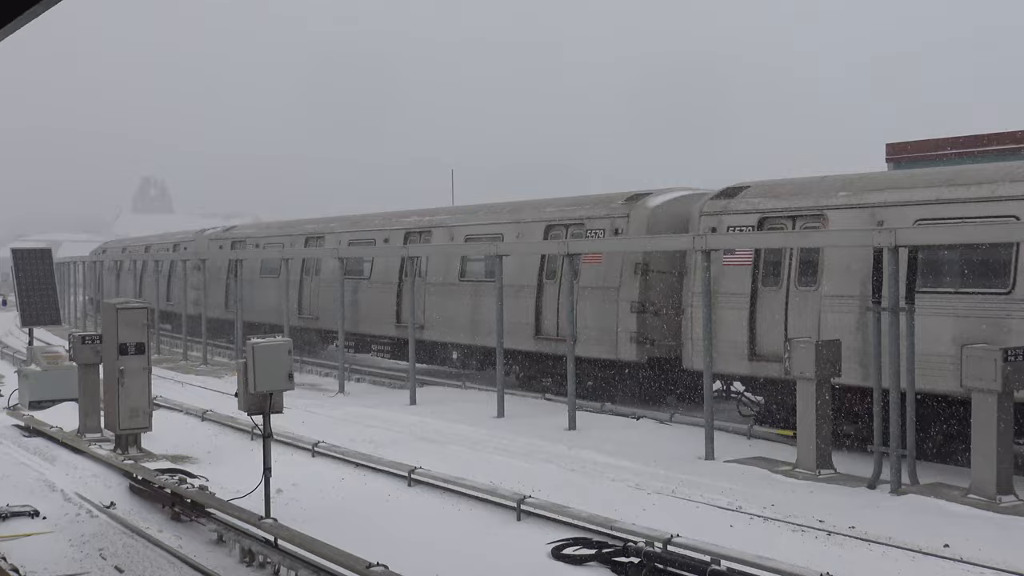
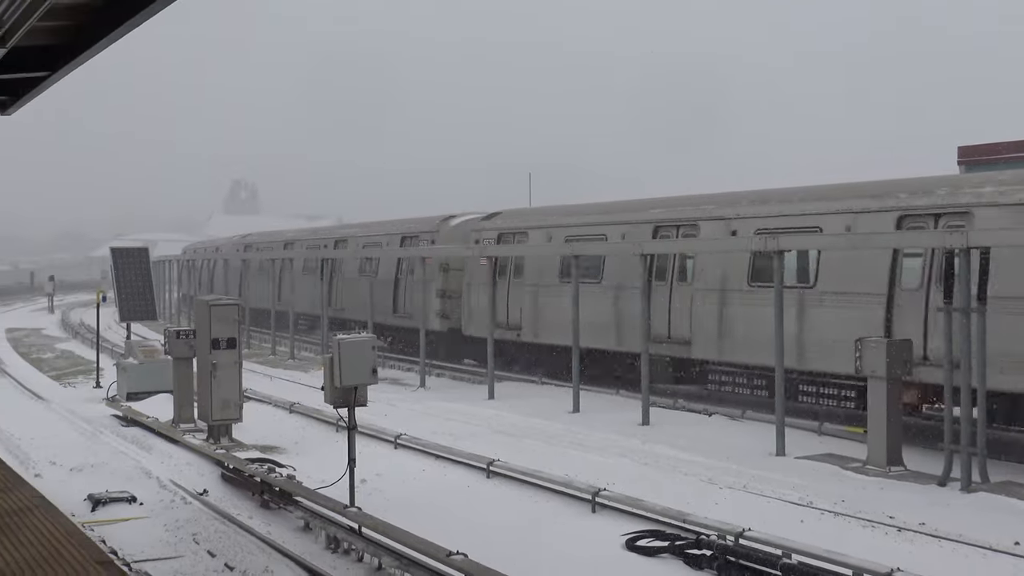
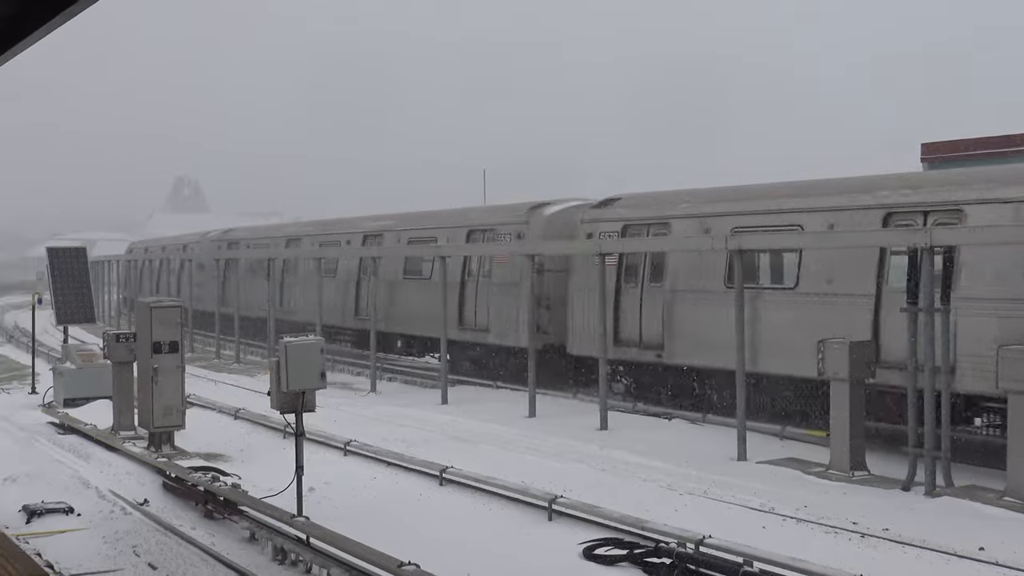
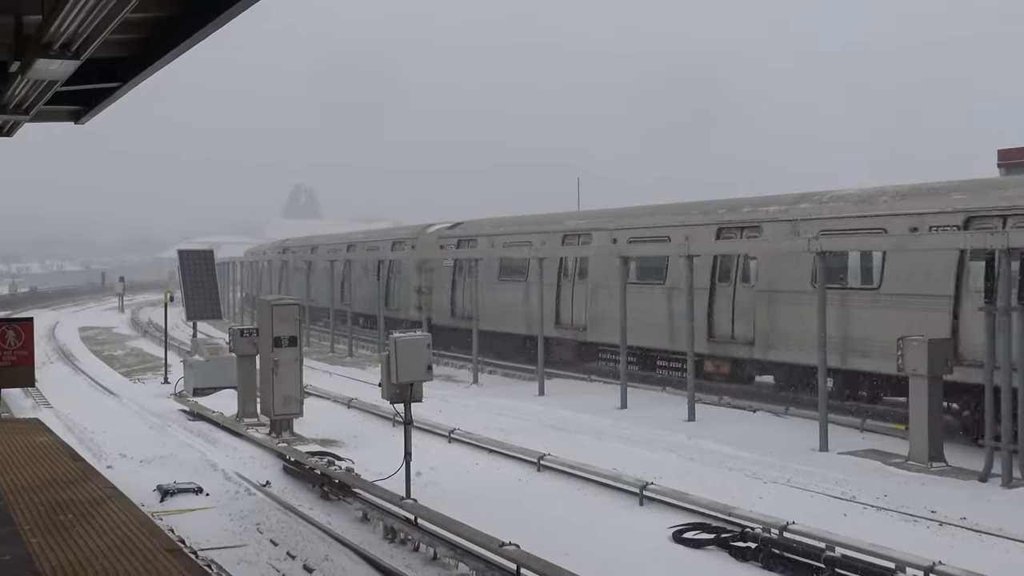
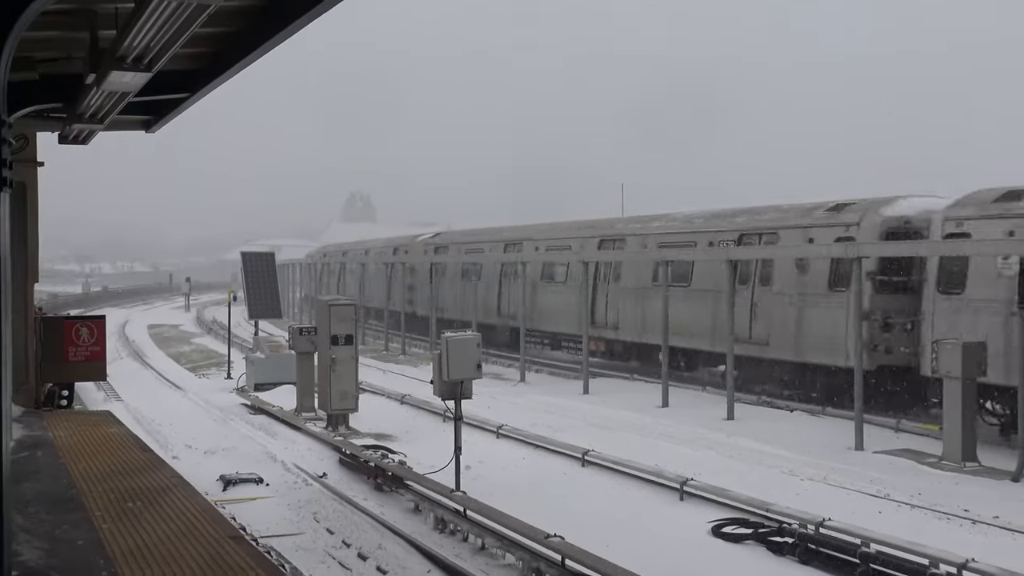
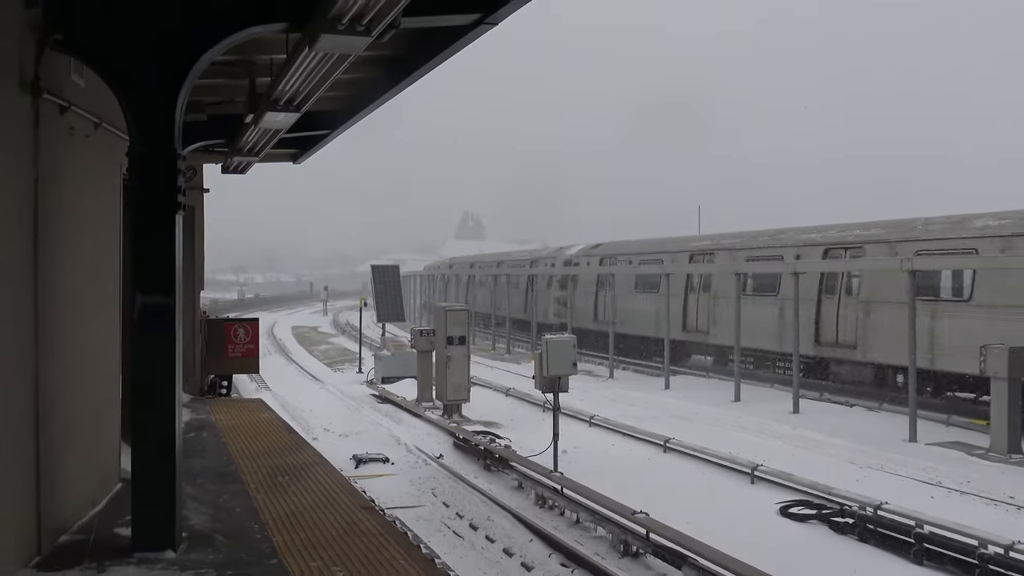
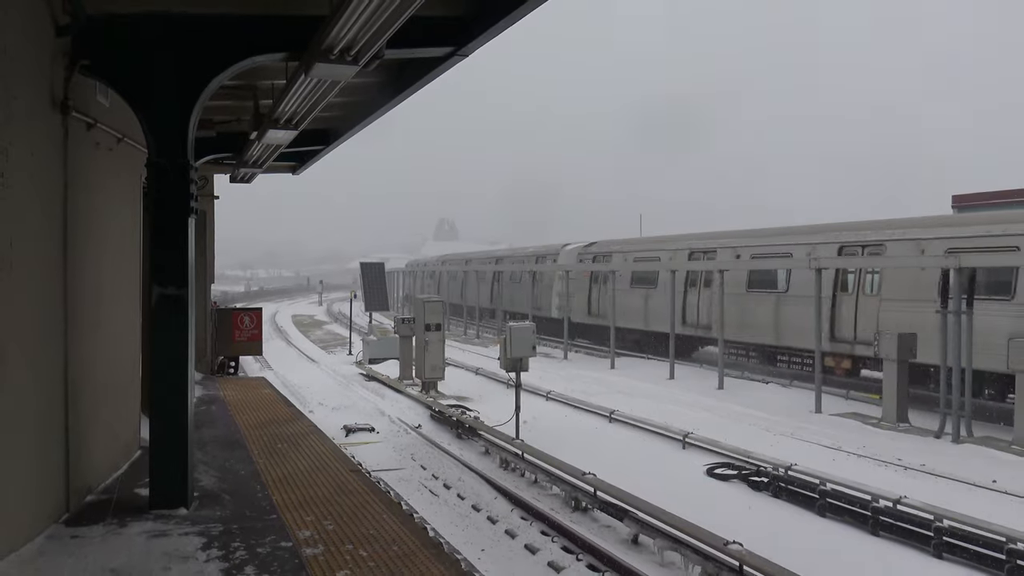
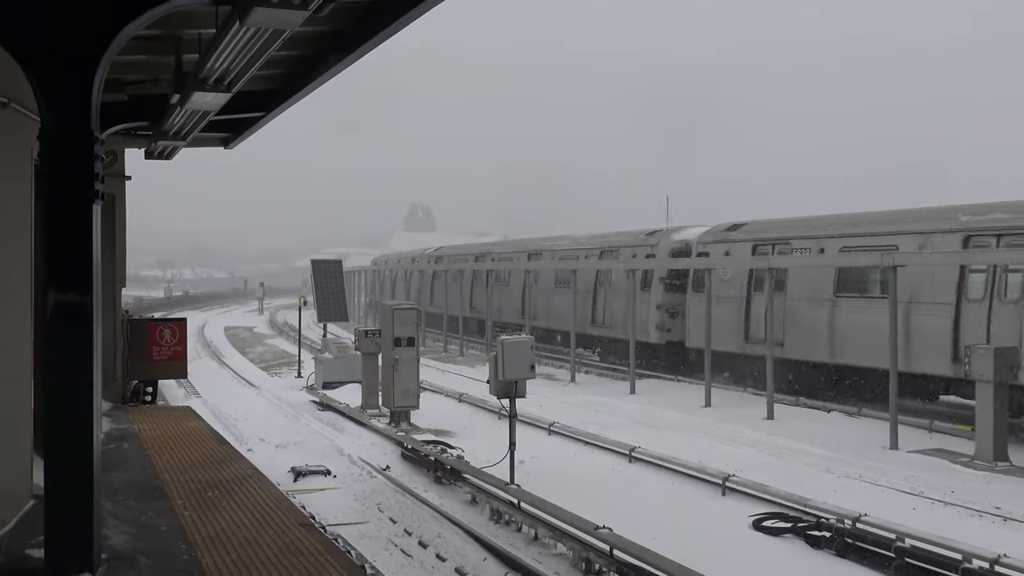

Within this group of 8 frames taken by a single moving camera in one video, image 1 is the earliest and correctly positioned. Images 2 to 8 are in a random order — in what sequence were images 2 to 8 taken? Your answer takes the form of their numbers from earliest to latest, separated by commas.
3, 2, 4, 5, 8, 6, 7
